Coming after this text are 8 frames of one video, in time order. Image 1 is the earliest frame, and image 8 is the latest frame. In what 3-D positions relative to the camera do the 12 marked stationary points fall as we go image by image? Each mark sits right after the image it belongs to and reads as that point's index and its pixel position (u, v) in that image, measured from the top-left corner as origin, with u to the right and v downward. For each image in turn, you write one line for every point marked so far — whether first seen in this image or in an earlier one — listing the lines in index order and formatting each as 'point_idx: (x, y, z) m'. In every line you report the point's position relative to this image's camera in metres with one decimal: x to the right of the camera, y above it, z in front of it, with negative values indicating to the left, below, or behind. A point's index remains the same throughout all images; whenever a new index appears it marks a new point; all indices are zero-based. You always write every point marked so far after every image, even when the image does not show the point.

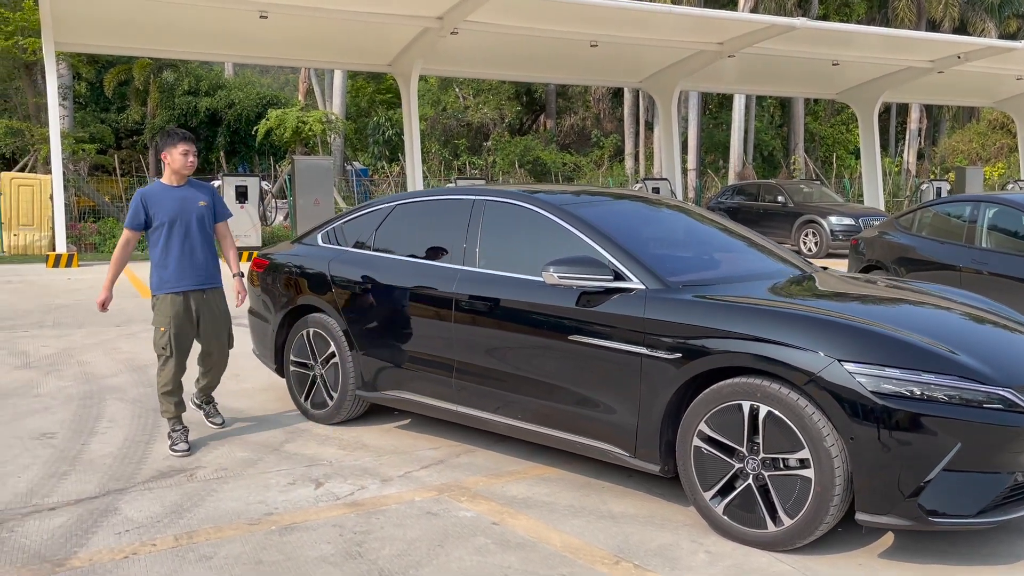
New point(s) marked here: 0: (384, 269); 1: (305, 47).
0: (-0.7, +0.1, +4.8) m
1: (-4.3, +4.9, +18.0) m
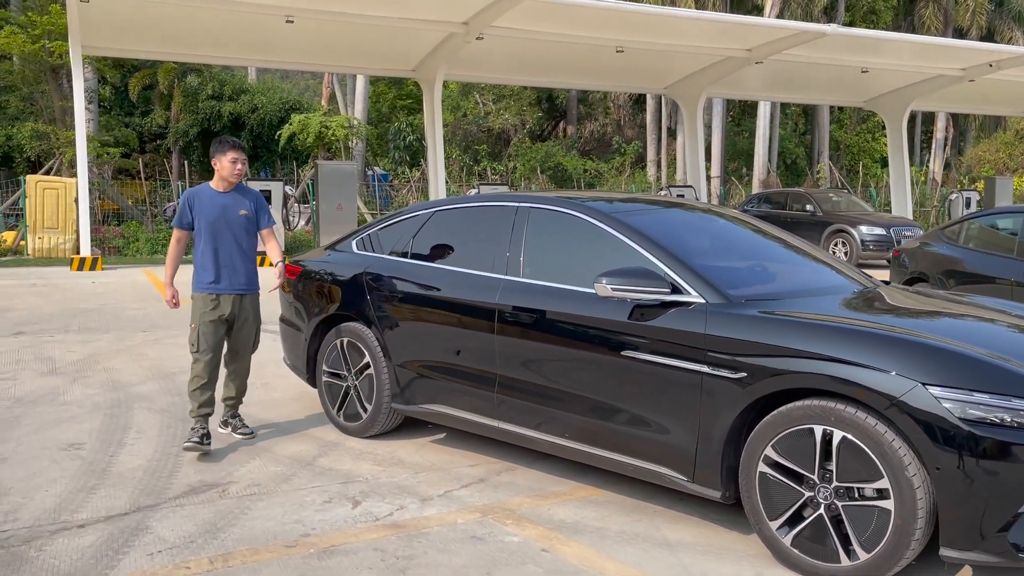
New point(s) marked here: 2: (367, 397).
0: (-0.5, +0.1, +4.7) m
1: (-3.7, +4.8, +17.9) m
2: (-0.8, -0.6, +4.9) m
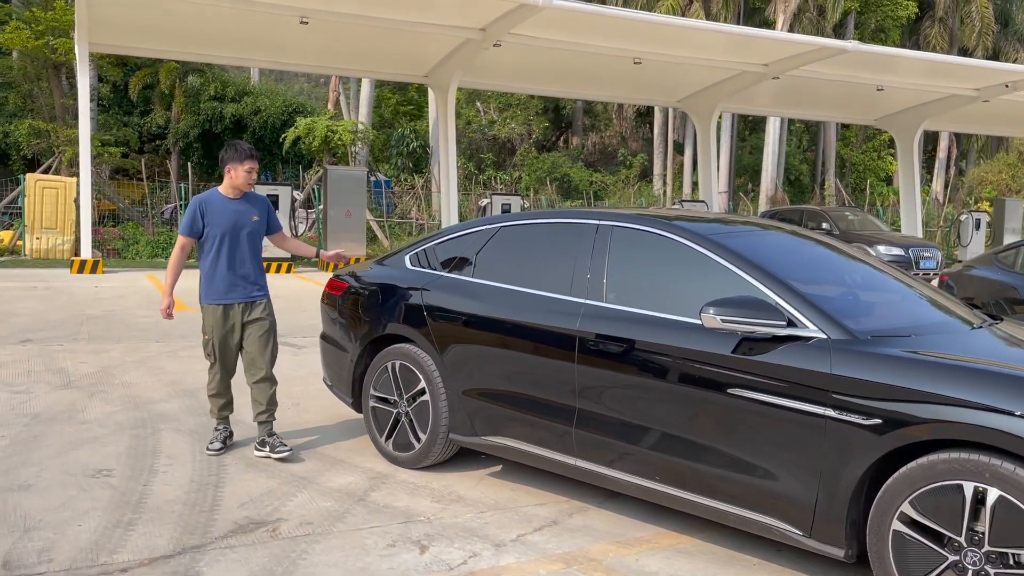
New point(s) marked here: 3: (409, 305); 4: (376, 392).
0: (-0.1, 0.0, +4.3) m
1: (-3.4, +4.7, +17.6) m
2: (-0.5, -0.7, +4.6) m
3: (-0.5, -0.1, +4.6) m
4: (-0.7, -0.6, +4.8) m
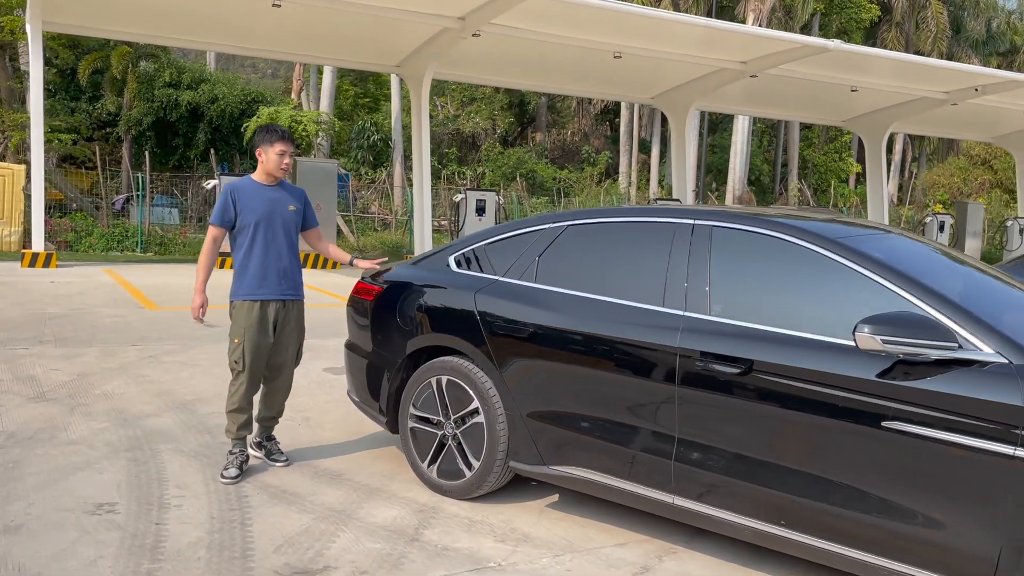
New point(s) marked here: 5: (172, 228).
0: (+0.2, -0.1, +3.8) m
1: (-3.8, +4.7, +16.8) m
2: (-0.2, -0.7, +4.0) m
3: (-0.2, -0.1, +4.0) m
4: (-0.5, -0.6, +4.2) m
5: (-7.5, +1.3, +19.2) m
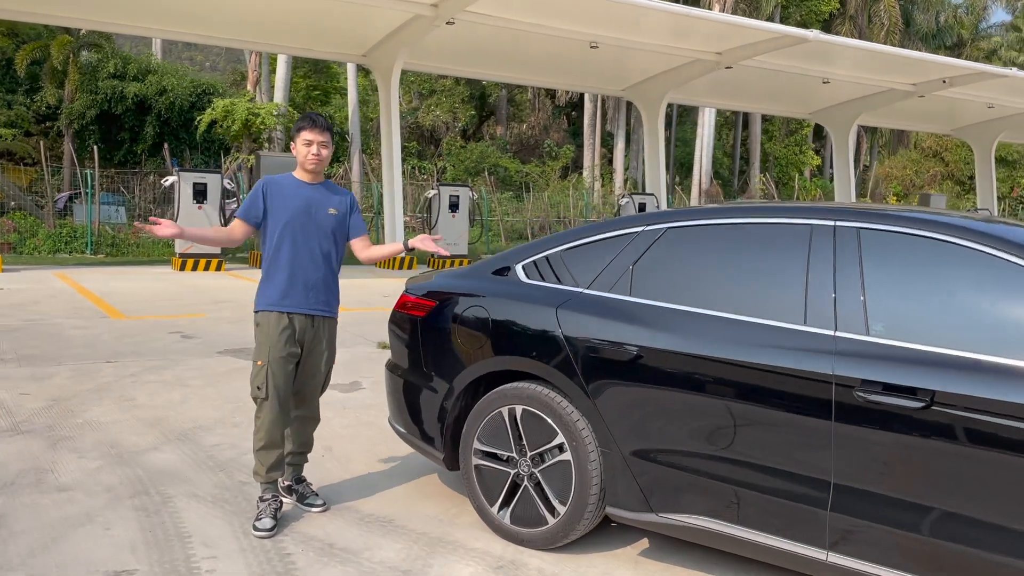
0: (+0.5, -0.1, +3.2) m
1: (-4.3, +4.7, +16.0) m
2: (+0.2, -0.8, +3.4) m
3: (+0.1, -0.2, +3.4) m
4: (-0.1, -0.7, +3.6) m
5: (-8.1, +1.3, +18.2) m
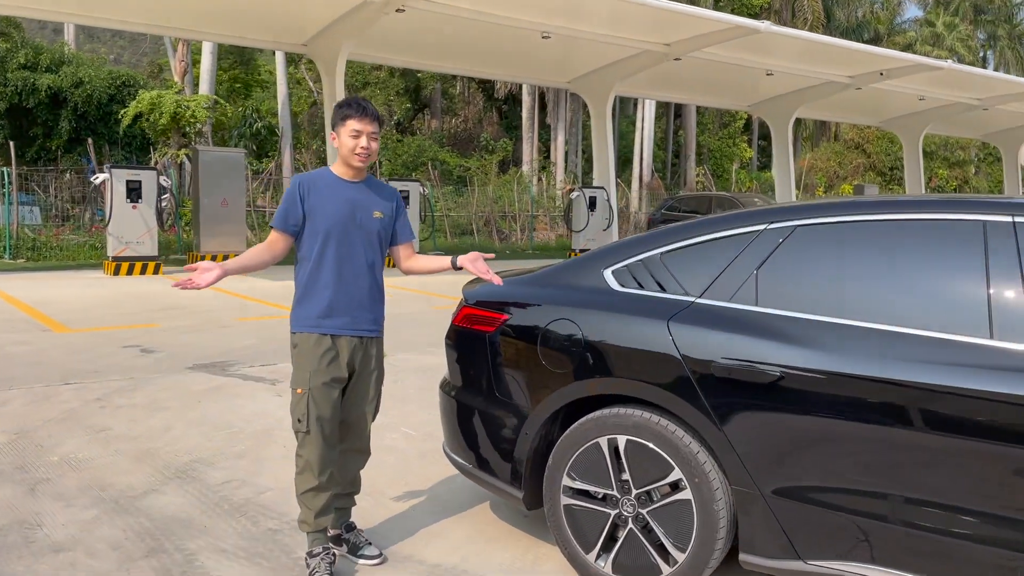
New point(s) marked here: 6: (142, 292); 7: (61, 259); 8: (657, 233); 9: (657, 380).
0: (+0.9, -0.2, +2.8) m
1: (-5.2, +4.6, +15.0) m
2: (+0.5, -0.8, +3.0) m
3: (+0.5, -0.2, +3.0) m
4: (+0.2, -0.7, +3.1) m
5: (-9.0, +1.1, +16.9) m
6: (-4.9, 0.0, +11.5) m
7: (-8.7, +0.6, +16.9) m
8: (+0.5, +0.2, +3.3) m
9: (+0.5, -0.3, +2.9) m
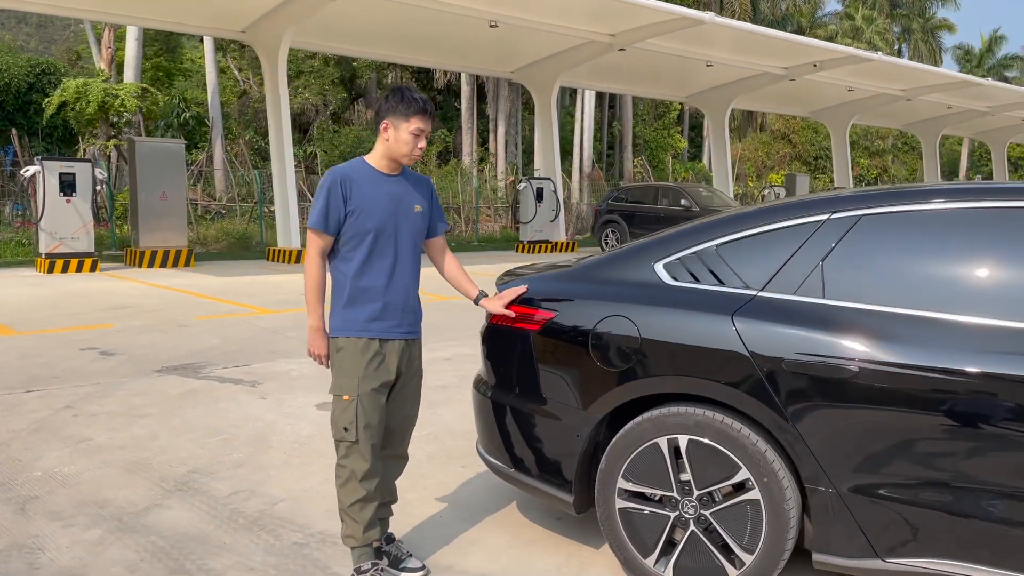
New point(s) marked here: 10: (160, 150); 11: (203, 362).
0: (+1.1, -0.1, +2.7) m
1: (-6.0, +4.7, +14.4) m
2: (+0.7, -0.8, +2.9) m
3: (+0.7, -0.2, +2.9) m
4: (+0.4, -0.7, +3.0) m
5: (-9.9, +1.2, +16.0) m
6: (-5.4, 0.0, +11.0) m
7: (-9.6, +0.6, +16.0) m
8: (+0.7, +0.2, +3.2) m
9: (+0.7, -0.3, +2.8) m
10: (-5.4, +2.1, +13.6) m
11: (-2.4, -0.6, +6.7) m
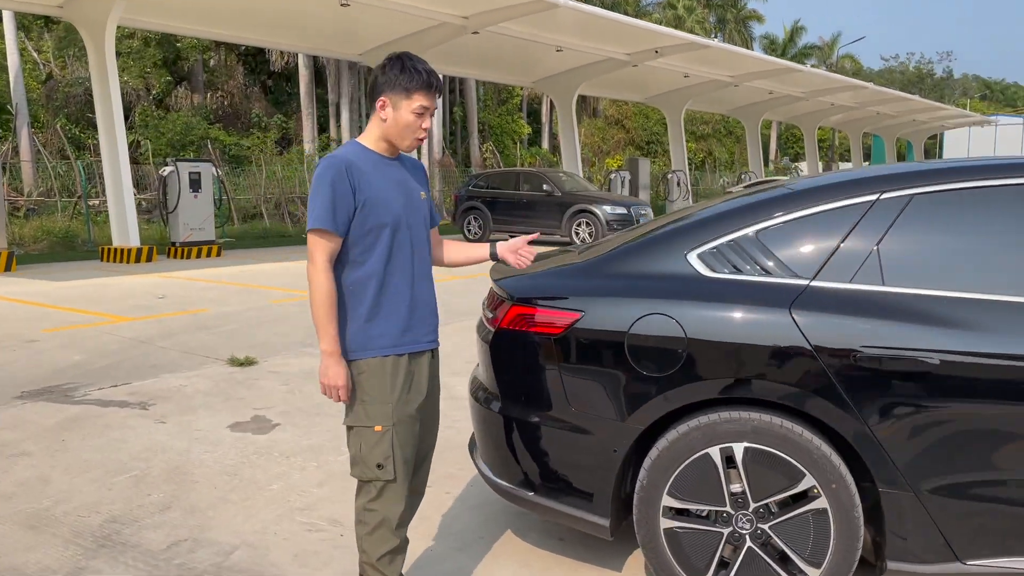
0: (+1.2, -0.1, +2.5) m
1: (-8.2, +4.5, +12.5) m
2: (+0.9, -0.8, +2.6) m
3: (+0.8, -0.2, +2.6) m
4: (+0.5, -0.7, +2.7) m
5: (-12.2, +0.9, +13.4) m
6: (-6.7, -0.2, +9.4) m
7: (-11.8, +0.3, +13.5) m
8: (+0.7, +0.2, +2.9) m
9: (+0.8, -0.3, +2.6) m
10: (-7.3, +2.0, +11.9) m
11: (-2.9, -0.6, +5.8) m
